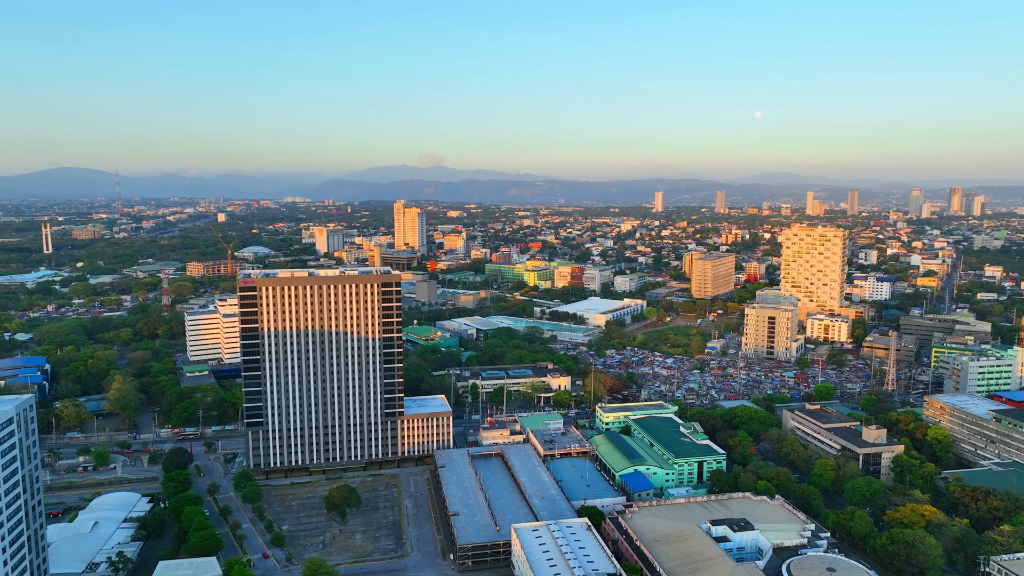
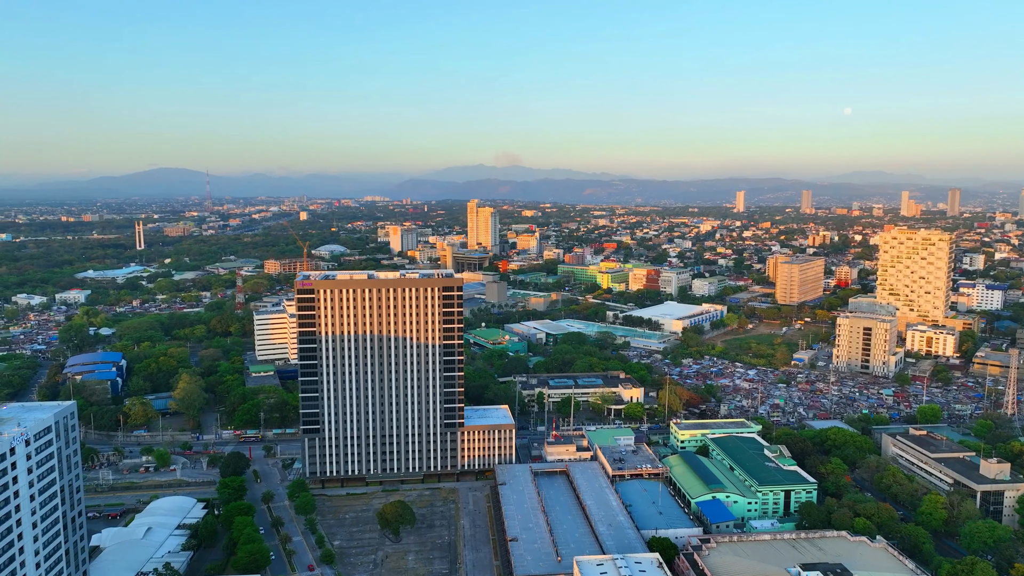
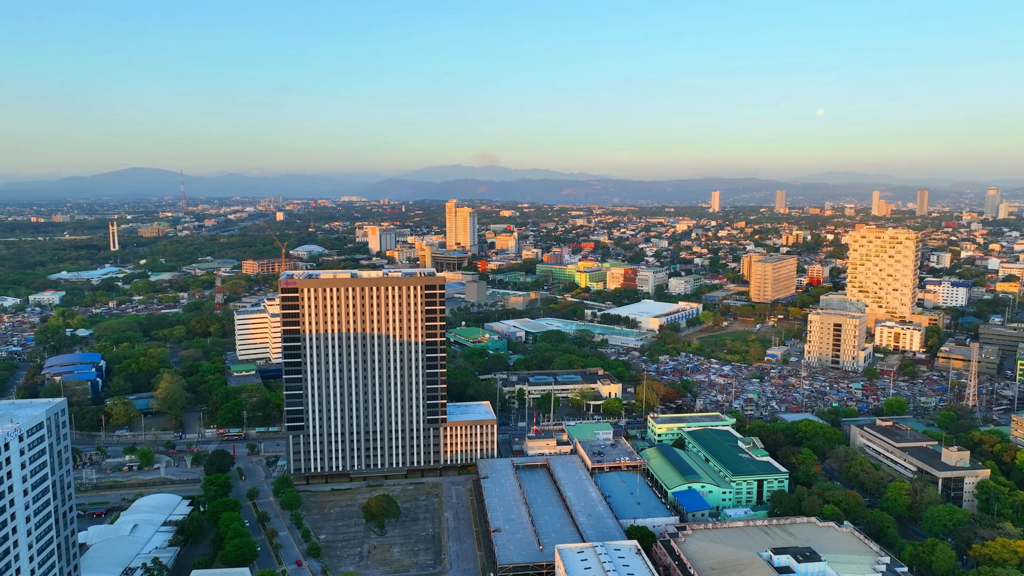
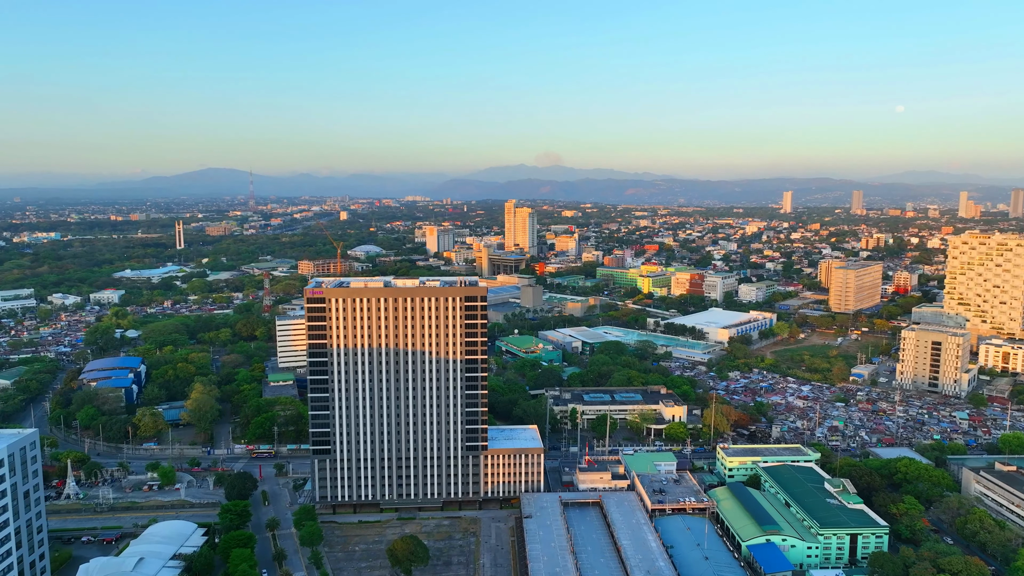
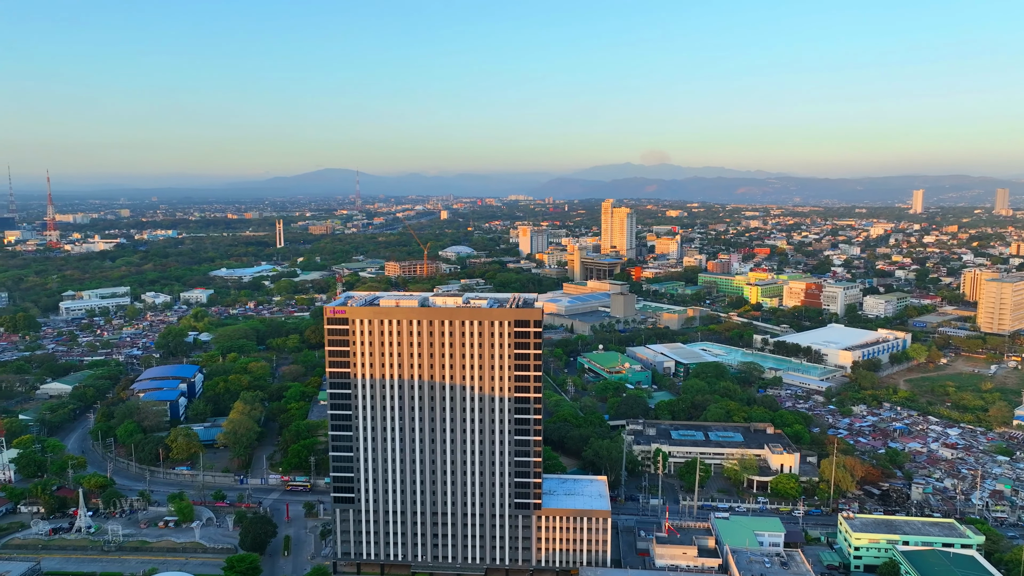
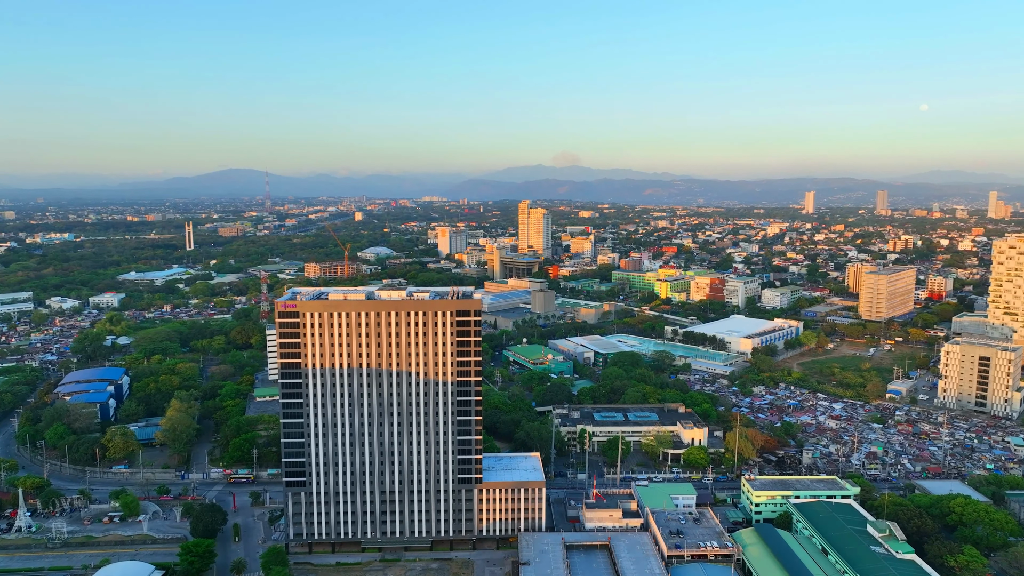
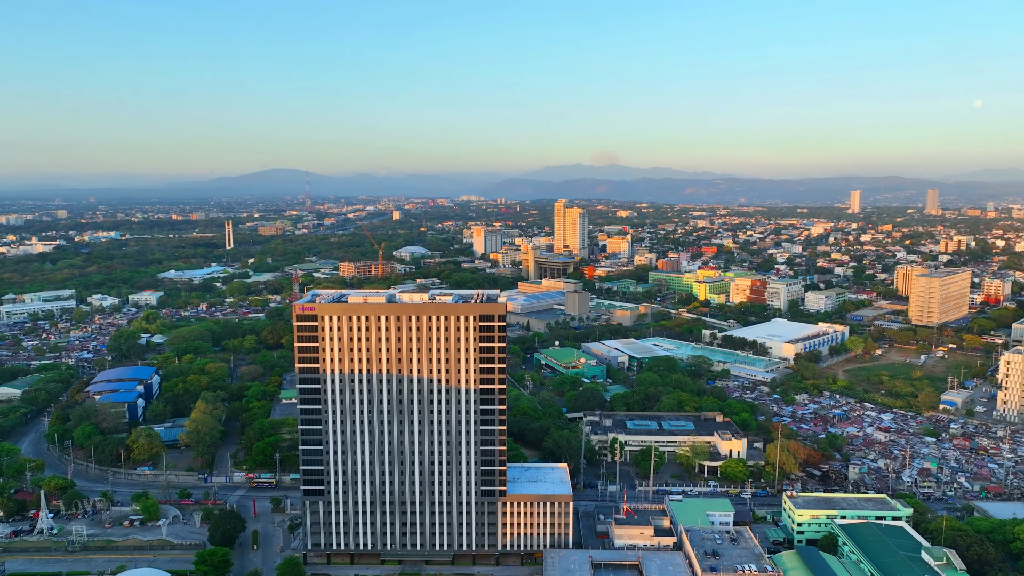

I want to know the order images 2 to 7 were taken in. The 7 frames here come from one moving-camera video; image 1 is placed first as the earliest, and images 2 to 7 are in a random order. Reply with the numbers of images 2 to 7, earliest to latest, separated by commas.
3, 2, 4, 6, 7, 5
